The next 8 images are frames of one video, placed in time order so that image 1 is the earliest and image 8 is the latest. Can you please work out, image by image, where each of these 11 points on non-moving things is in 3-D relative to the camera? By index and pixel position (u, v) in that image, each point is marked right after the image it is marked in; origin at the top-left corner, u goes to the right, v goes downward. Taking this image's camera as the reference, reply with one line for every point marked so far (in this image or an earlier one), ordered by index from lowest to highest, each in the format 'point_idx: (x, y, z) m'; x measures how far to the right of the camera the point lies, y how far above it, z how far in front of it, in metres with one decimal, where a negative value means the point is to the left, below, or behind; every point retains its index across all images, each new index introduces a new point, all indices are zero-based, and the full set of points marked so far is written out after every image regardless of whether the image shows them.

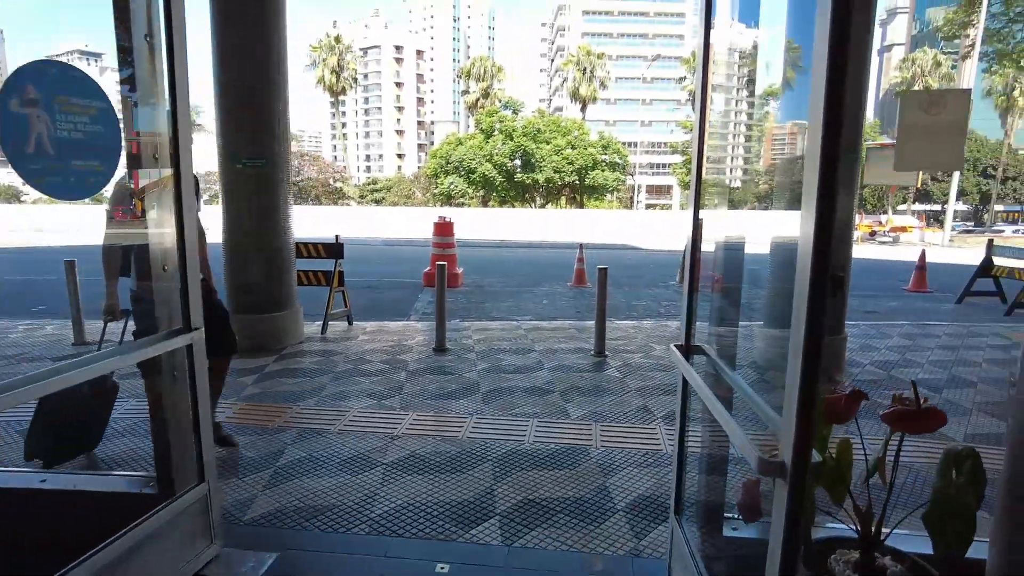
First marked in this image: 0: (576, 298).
0: (+0.9, -0.1, +9.8) m
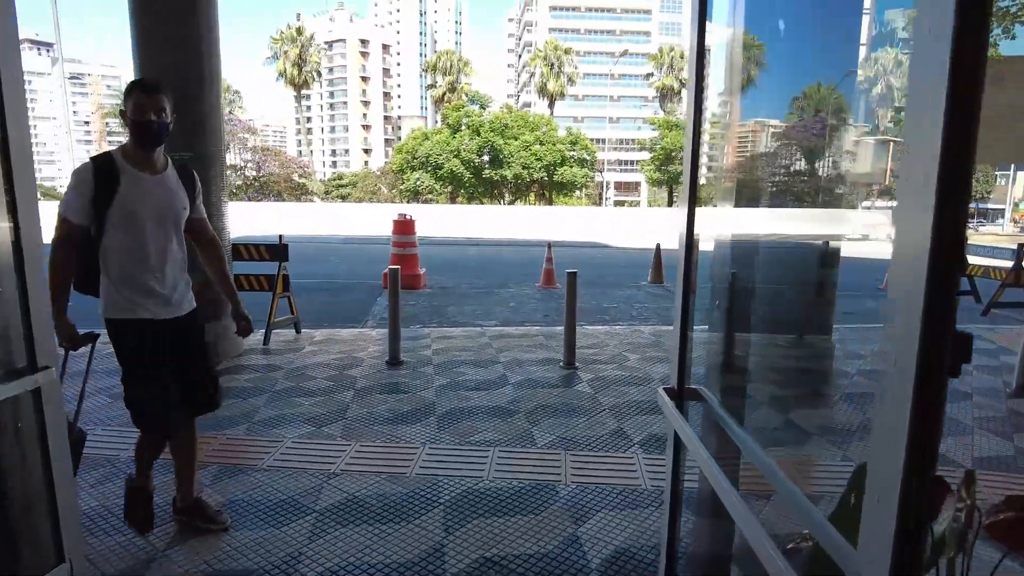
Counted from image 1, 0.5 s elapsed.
0: (+0.4, -0.2, +9.3) m
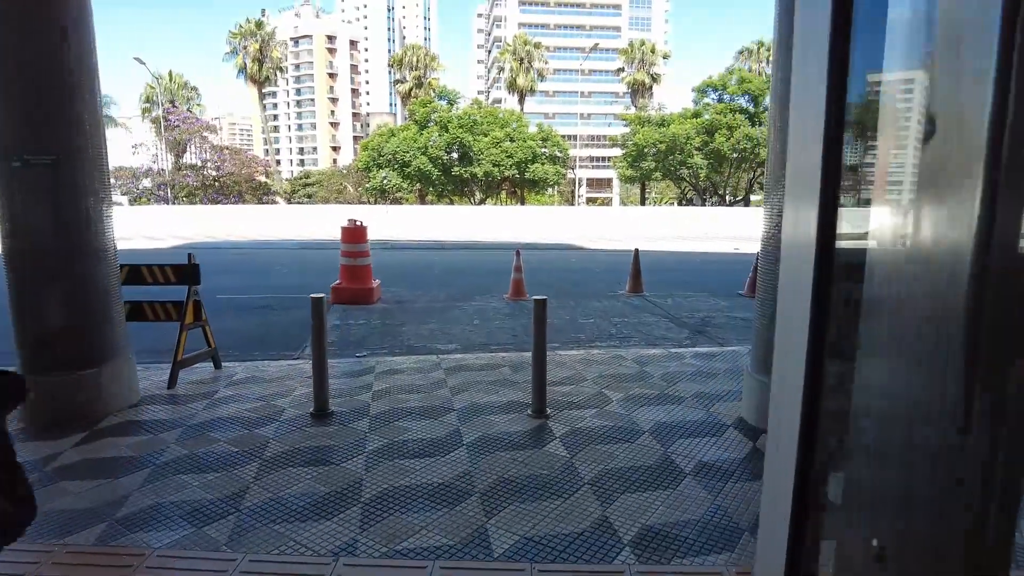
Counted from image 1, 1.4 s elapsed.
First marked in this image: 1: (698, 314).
0: (0.0, -0.4, +8.3) m
1: (+2.4, -0.3, +8.7) m
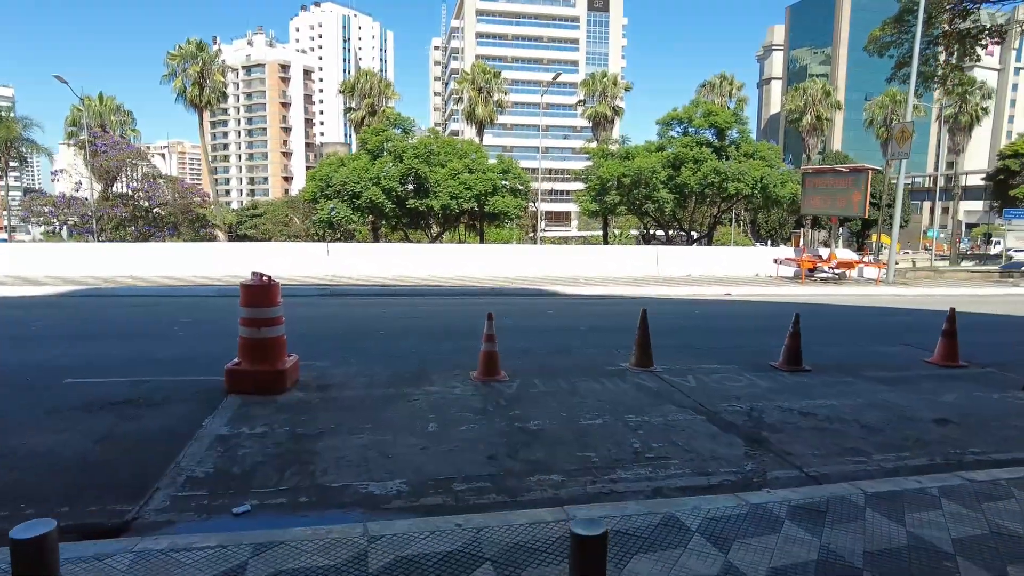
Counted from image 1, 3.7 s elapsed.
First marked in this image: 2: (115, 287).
0: (-0.2, -1.1, +5.8) m
1: (+2.1, -1.1, +6.3) m
2: (-8.9, 0.0, +15.1) m
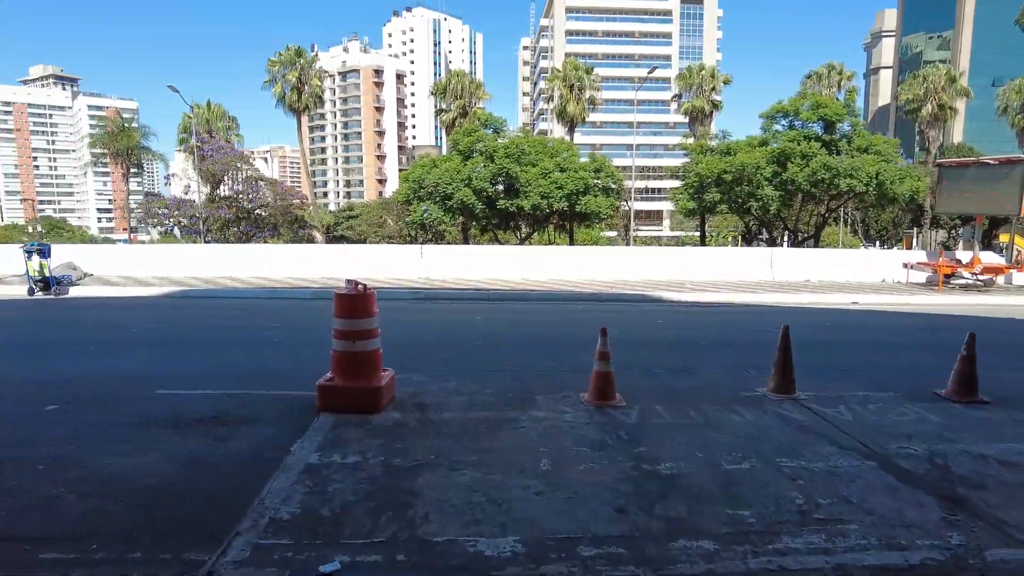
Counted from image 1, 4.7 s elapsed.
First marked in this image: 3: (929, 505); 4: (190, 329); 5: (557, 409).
0: (+0.7, -1.2, +5.0) m
1: (+3.1, -1.2, +5.1) m
2: (-6.7, 0.0, +15.3) m
3: (+2.6, -1.3, +4.2) m
4: (-4.9, -0.6, +10.3) m
5: (+0.4, -1.1, +6.0) m
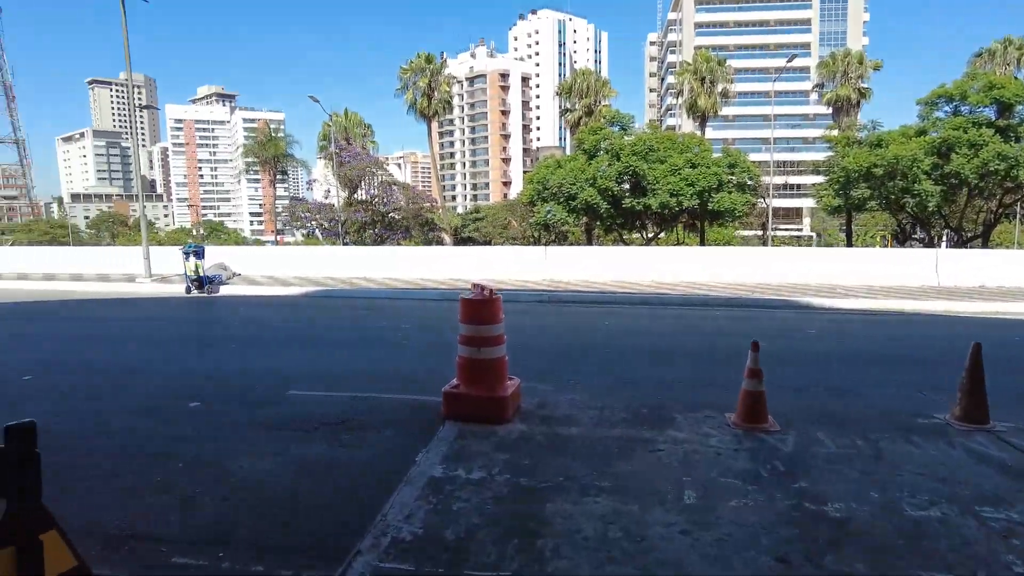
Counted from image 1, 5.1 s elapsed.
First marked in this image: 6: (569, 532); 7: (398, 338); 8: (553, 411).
0: (+1.6, -1.3, +4.3) m
1: (+4.0, -1.3, +4.1) m
2: (-3.8, 0.0, +15.8) m
3: (+3.3, -1.4, +3.2) m
4: (-2.9, -0.6, +10.6) m
5: (+1.5, -1.1, +5.4) m
6: (+0.3, -1.4, +3.8) m
7: (-1.6, -0.7, +9.6) m
8: (+0.4, -1.1, +6.0) m
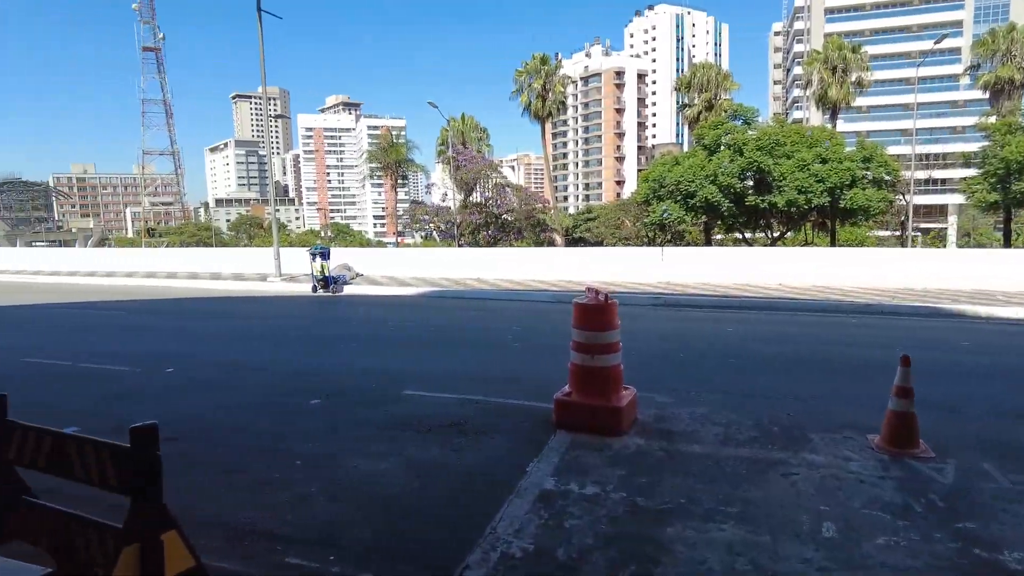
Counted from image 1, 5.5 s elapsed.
0: (+2.3, -1.3, +3.8) m
1: (+4.6, -1.4, +3.2) m
2: (-1.1, 0.0, +16.0) m
3: (+3.8, -1.5, +2.4) m
4: (-1.2, -0.7, +10.7) m
5: (+2.4, -1.2, +4.9) m
6: (+1.0, -1.4, +3.5) m
7: (0.0, -0.8, +9.6) m
8: (+1.4, -1.1, +5.7) m
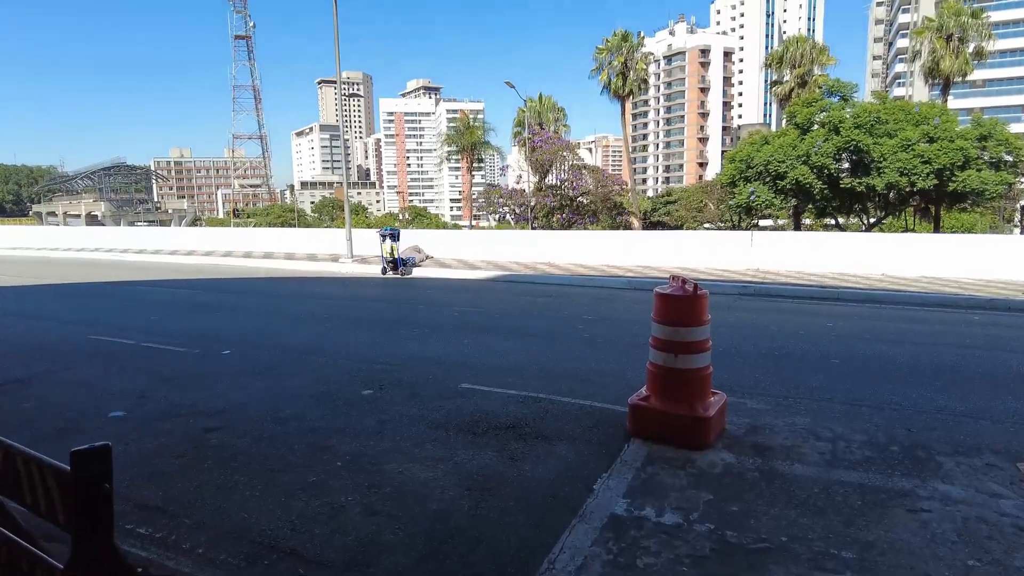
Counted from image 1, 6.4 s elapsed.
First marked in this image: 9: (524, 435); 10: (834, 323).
0: (+2.5, -1.3, +2.9) m
1: (+4.8, -1.4, +2.0) m
2: (+0.6, +0.3, +15.3) m
3: (+3.9, -1.5, +1.3) m
4: (-0.1, -0.4, +10.1) m
5: (+2.8, -1.2, +3.9) m
6: (+1.2, -1.4, +2.7) m
7: (+0.9, -0.6, +8.8) m
8: (+1.8, -1.1, +4.8) m
9: (+0.1, -1.1, +5.0) m
10: (+4.3, -0.5, +9.0) m
